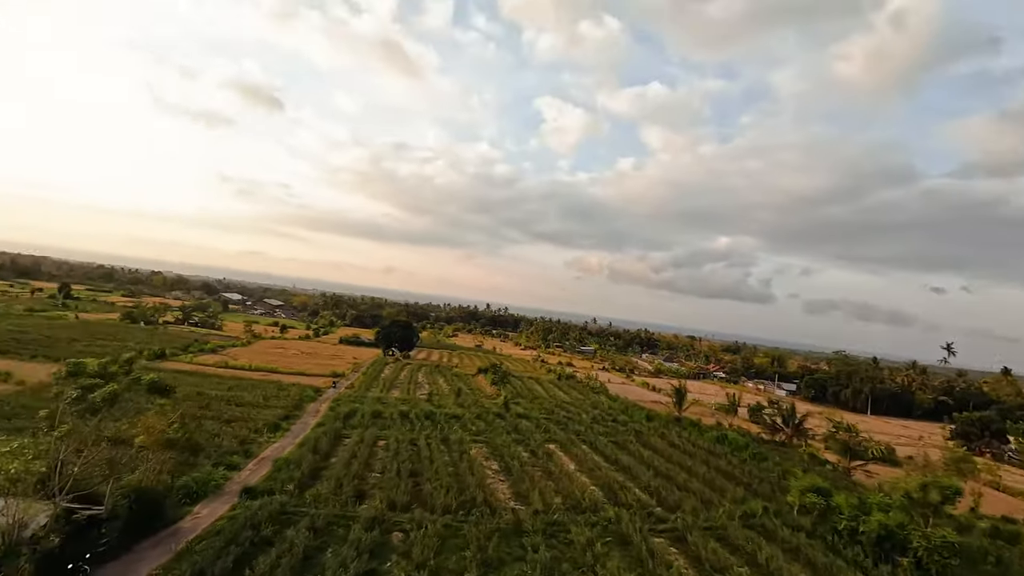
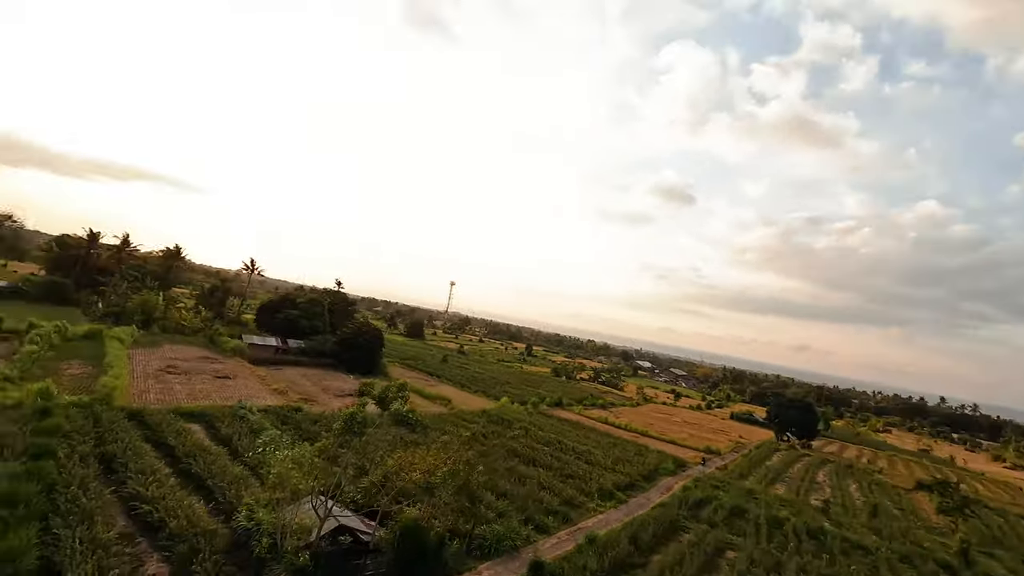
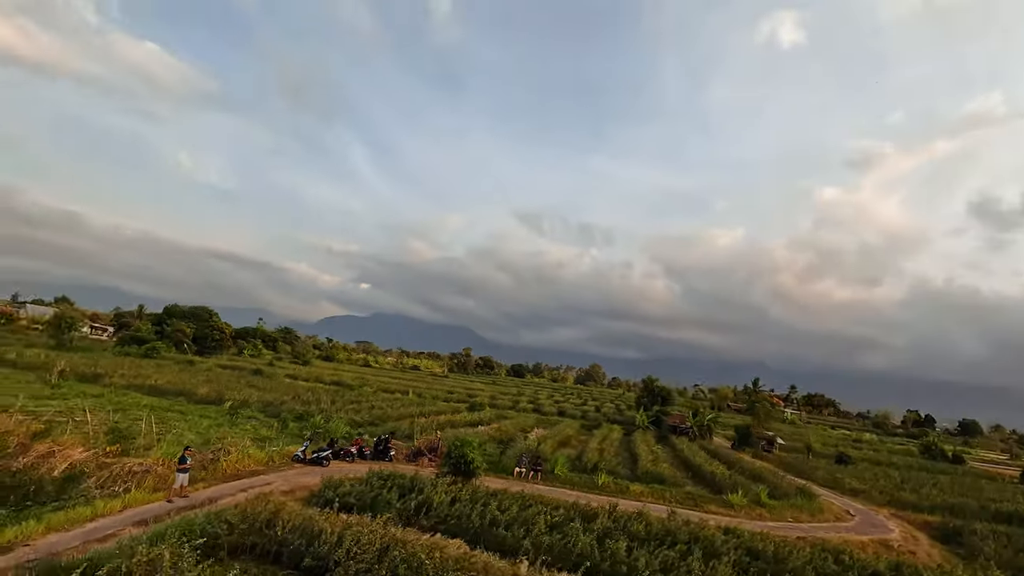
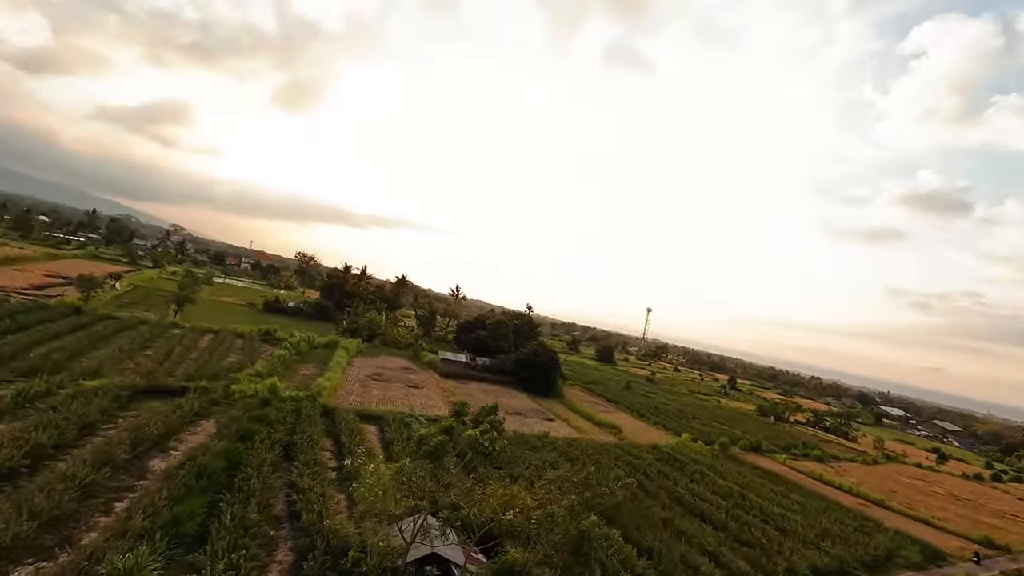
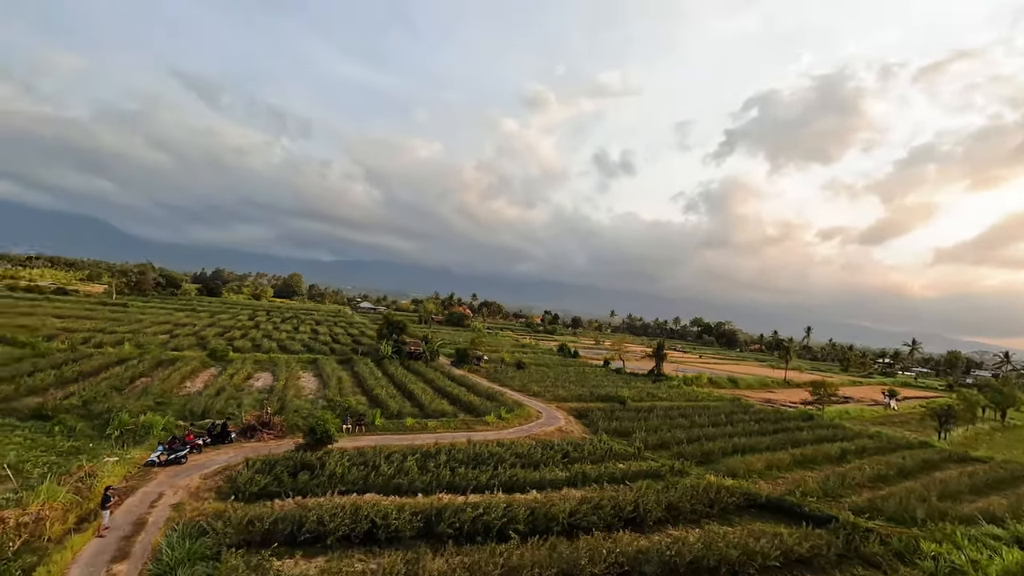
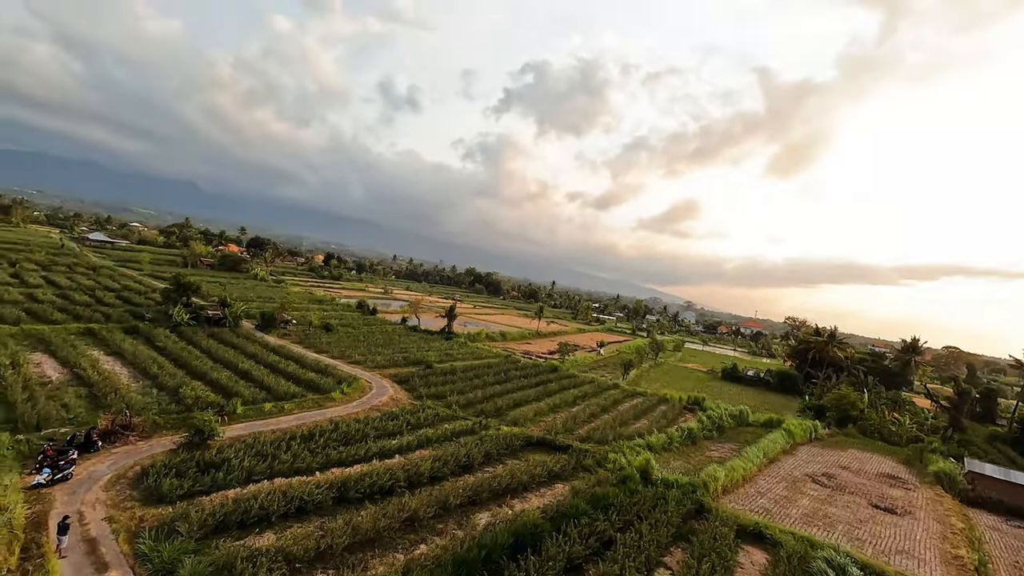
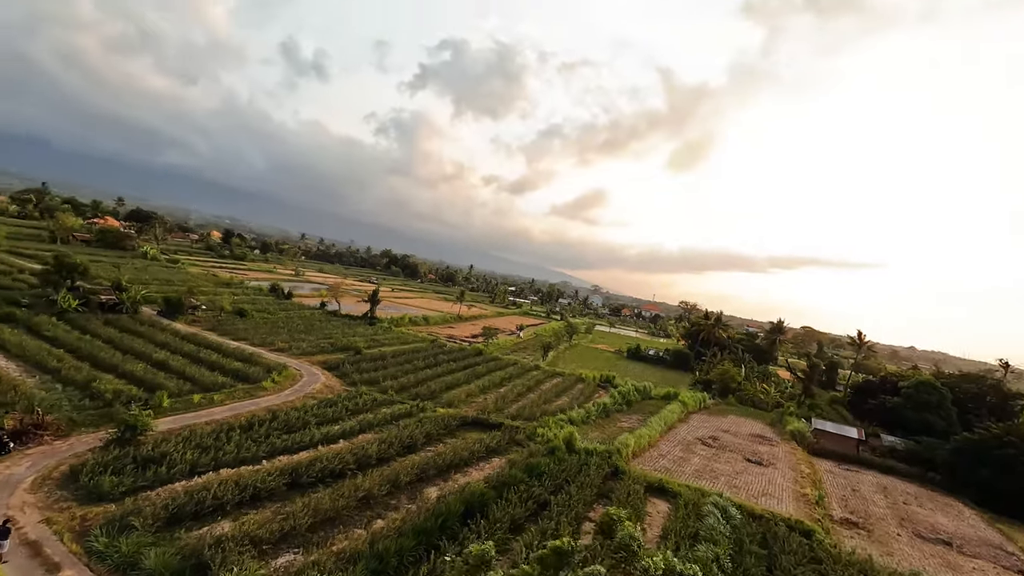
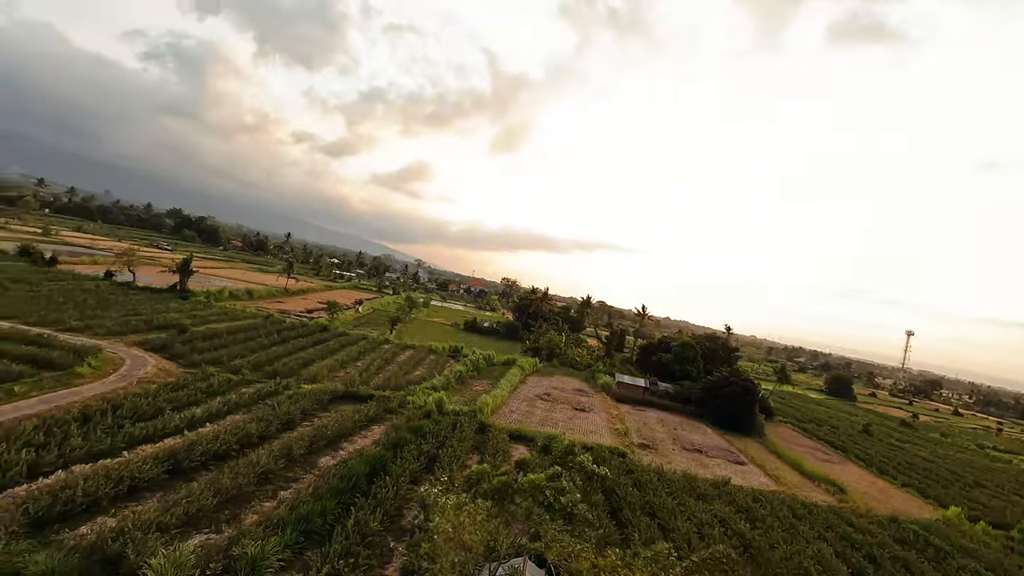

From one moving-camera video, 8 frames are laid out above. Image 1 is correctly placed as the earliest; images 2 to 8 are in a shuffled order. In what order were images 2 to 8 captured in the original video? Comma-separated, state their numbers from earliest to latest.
2, 4, 8, 7, 6, 5, 3
